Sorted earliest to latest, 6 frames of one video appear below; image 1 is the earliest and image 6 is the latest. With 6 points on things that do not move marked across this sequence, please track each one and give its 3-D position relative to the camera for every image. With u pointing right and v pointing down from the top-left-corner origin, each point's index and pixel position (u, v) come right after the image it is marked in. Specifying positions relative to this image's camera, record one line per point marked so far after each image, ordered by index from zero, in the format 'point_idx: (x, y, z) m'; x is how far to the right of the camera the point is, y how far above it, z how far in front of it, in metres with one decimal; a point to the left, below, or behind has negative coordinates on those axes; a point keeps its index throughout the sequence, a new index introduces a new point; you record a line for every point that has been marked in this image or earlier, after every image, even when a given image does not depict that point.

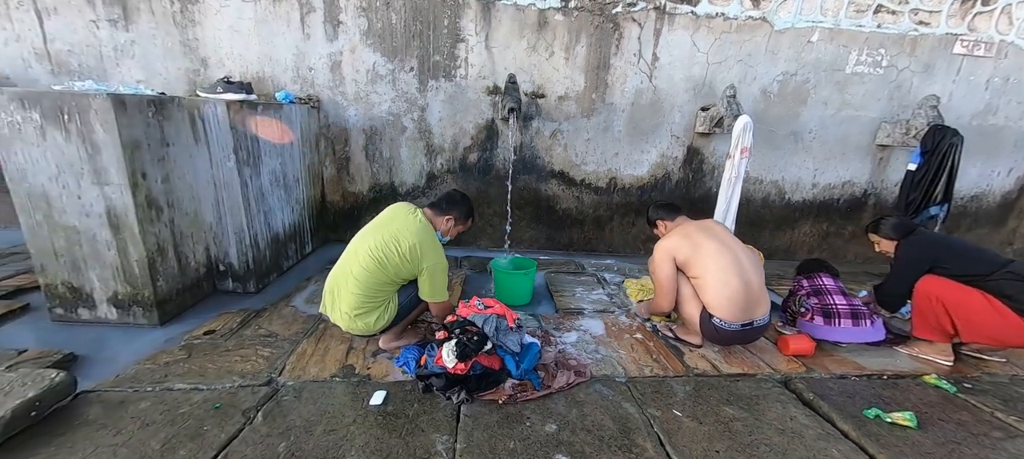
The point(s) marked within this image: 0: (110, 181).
0: (-2.2, +0.3, +2.1) m
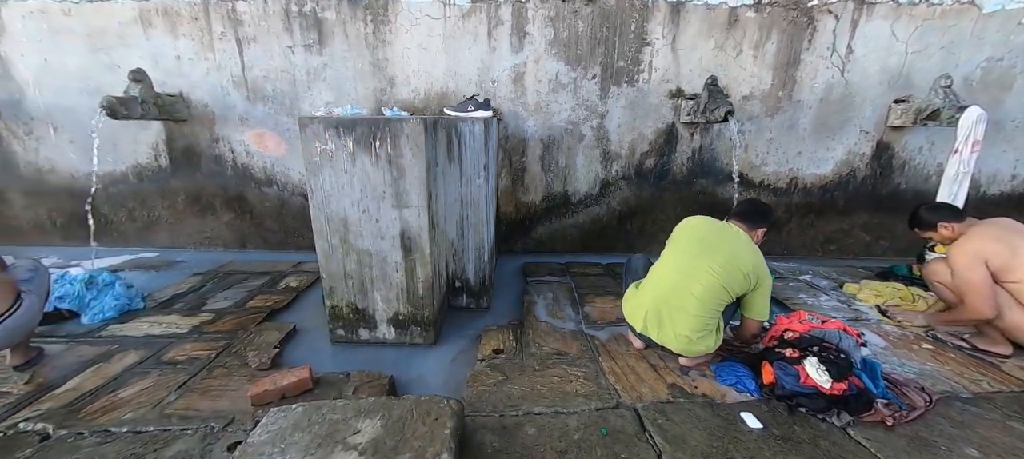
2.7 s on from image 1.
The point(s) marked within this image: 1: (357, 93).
0: (-0.6, +0.1, +2.2) m
1: (-1.4, +1.3, +3.6) m
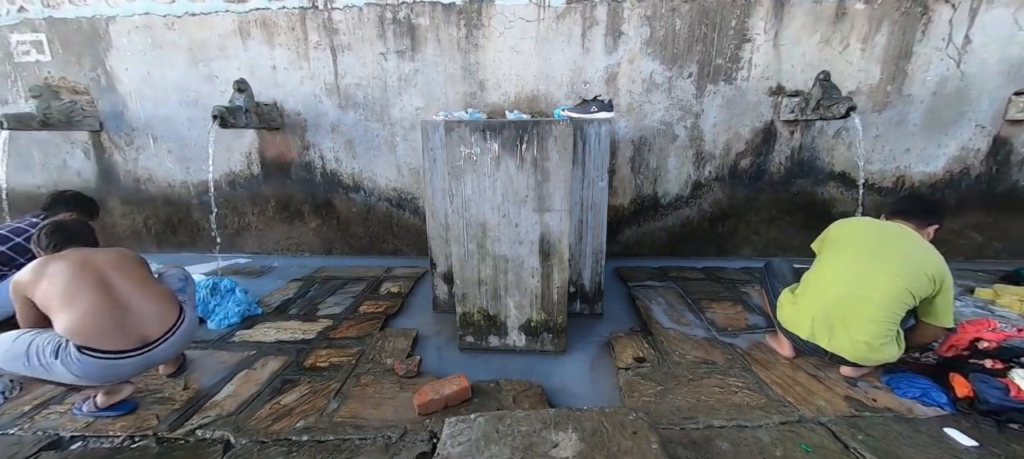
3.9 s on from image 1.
0: (+0.2, +0.1, +2.1) m
1: (-0.6, +1.2, +3.6) m
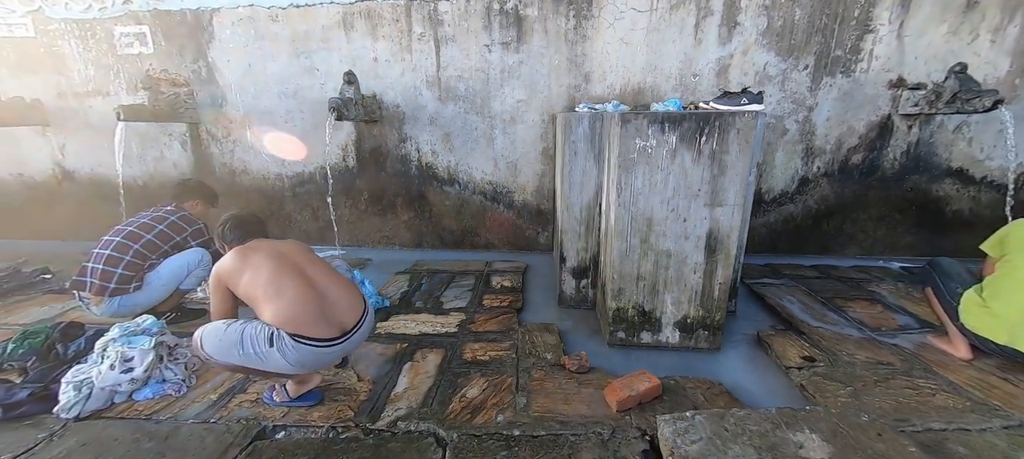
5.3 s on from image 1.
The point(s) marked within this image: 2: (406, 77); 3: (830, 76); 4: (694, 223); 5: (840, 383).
0: (+1.1, +0.1, +2.1) m
1: (+0.3, +1.3, +3.6) m
2: (-1.0, +1.4, +3.6) m
3: (+2.7, +1.3, +3.3) m
4: (+1.0, 0.0, +2.1) m
5: (+1.6, -0.7, +1.9) m
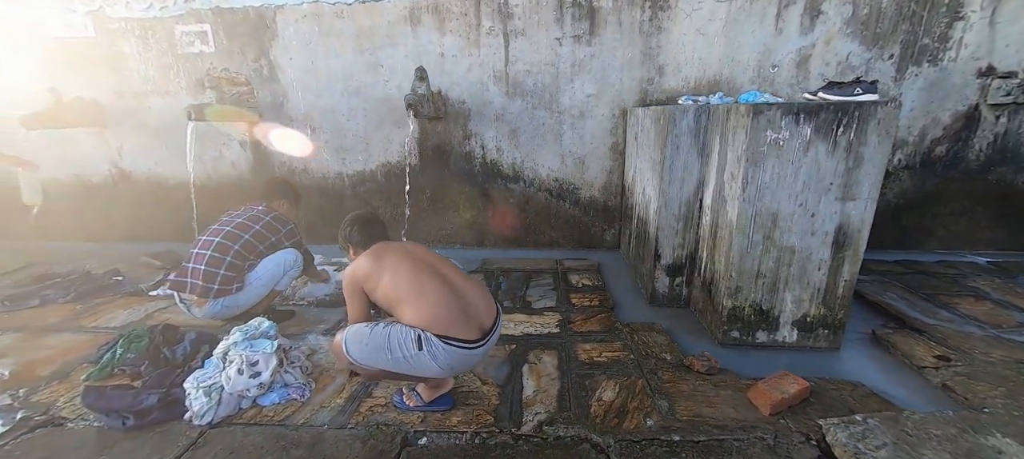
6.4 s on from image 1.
0: (+1.7, +0.2, +2.0) m
1: (+1.0, +1.3, +3.5) m
2: (-0.4, +1.4, +3.6) m
3: (+3.3, +1.3, +3.2) m
4: (+1.6, +0.1, +2.0) m
5: (+2.2, -0.7, +1.8) m
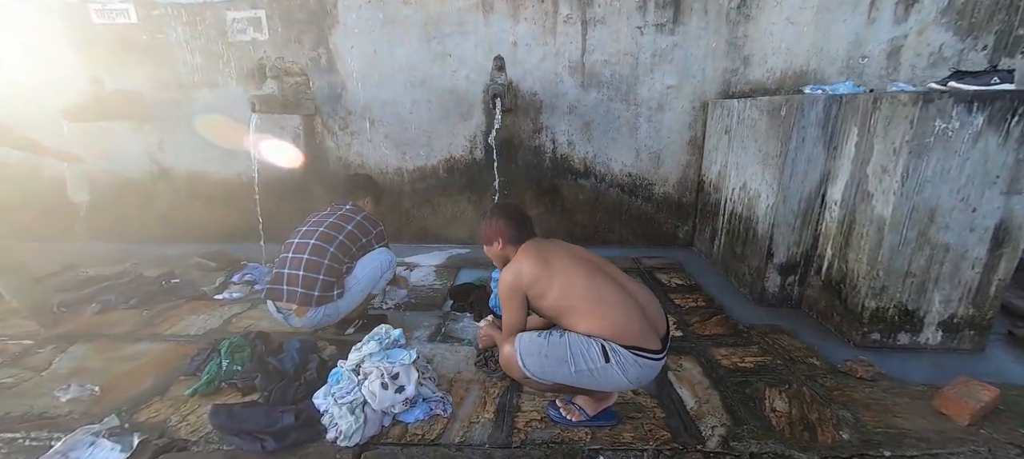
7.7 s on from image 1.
0: (+2.4, +0.2, +1.9) m
1: (+1.6, +1.3, +3.3) m
2: (+0.3, +1.4, +3.4) m
3: (+4.0, +1.4, +3.2) m
4: (+2.3, +0.1, +1.9) m
5: (+2.9, -0.7, +1.8) m
